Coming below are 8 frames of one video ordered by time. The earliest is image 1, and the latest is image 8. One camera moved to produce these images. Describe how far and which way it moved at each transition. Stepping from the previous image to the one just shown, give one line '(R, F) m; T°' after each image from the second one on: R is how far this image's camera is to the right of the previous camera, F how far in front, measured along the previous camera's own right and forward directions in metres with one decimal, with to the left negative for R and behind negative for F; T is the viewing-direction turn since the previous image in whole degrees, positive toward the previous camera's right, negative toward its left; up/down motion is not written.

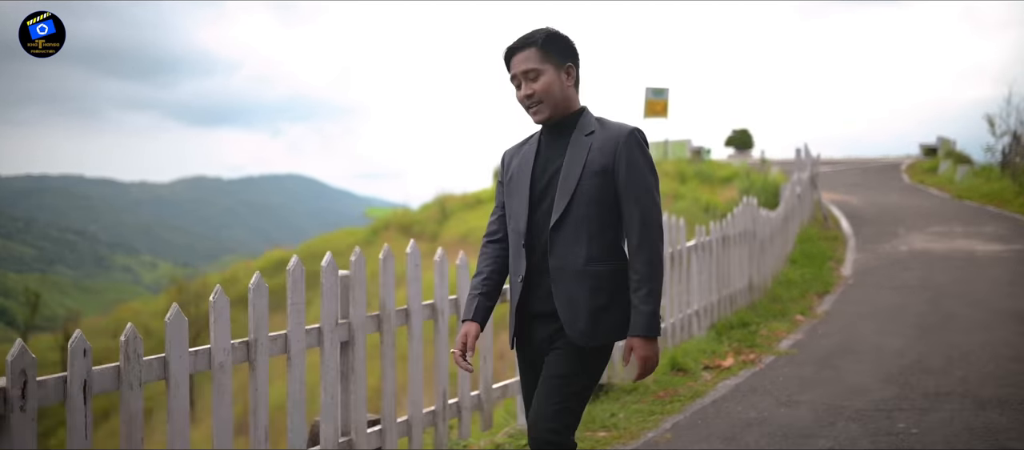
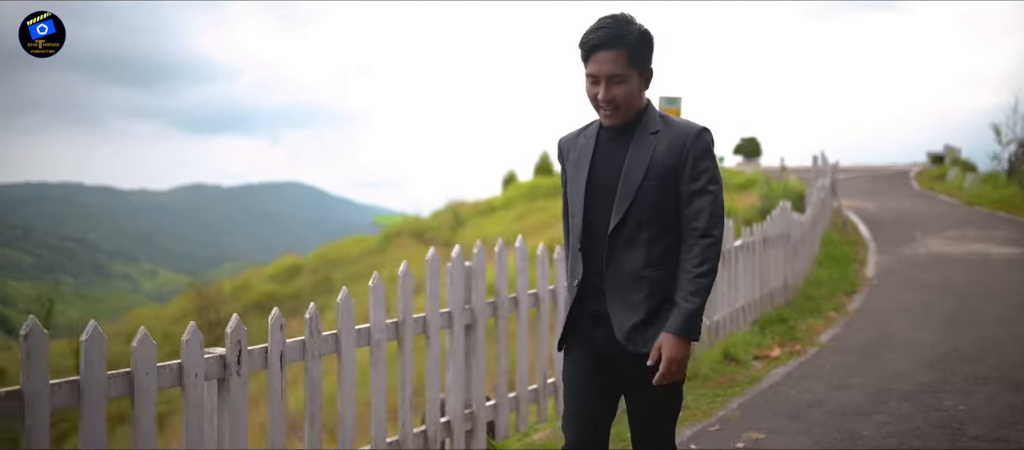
(-0.5, -0.6) m; 0°
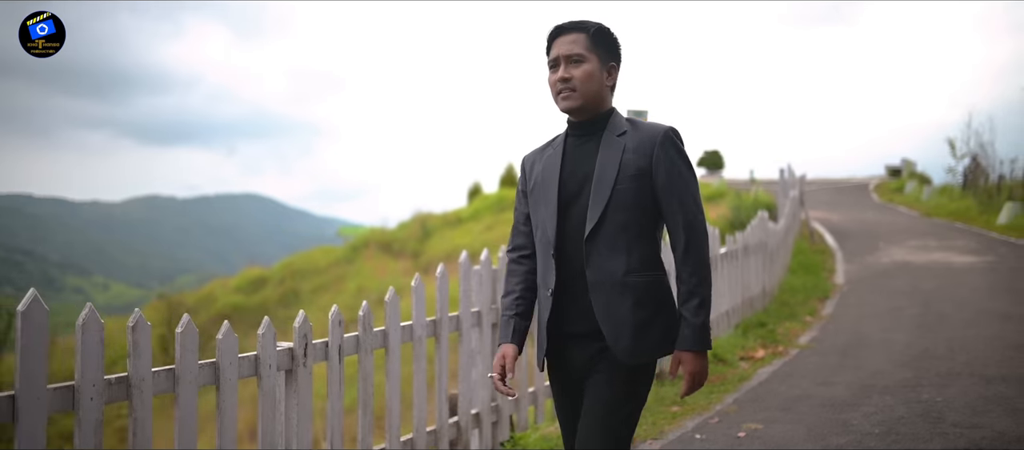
(-0.3, -0.4) m; +2°
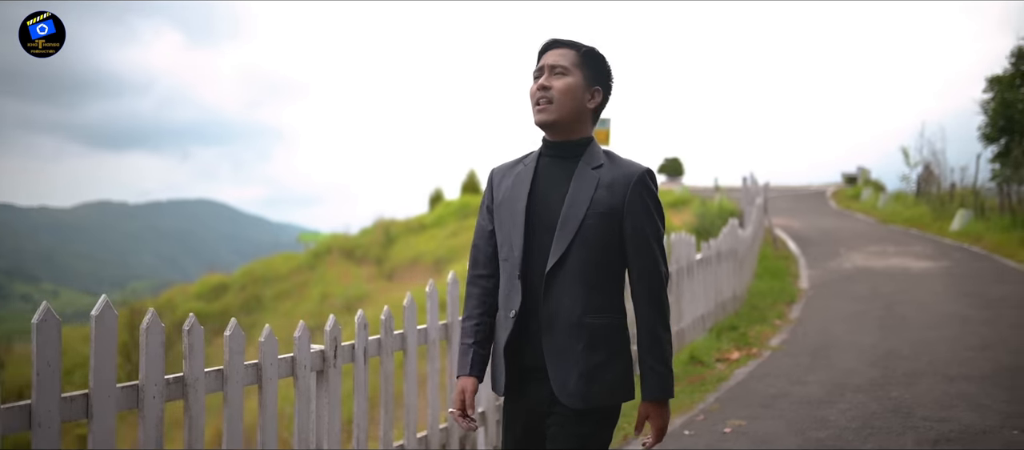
(-0.3, -0.3) m; +3°
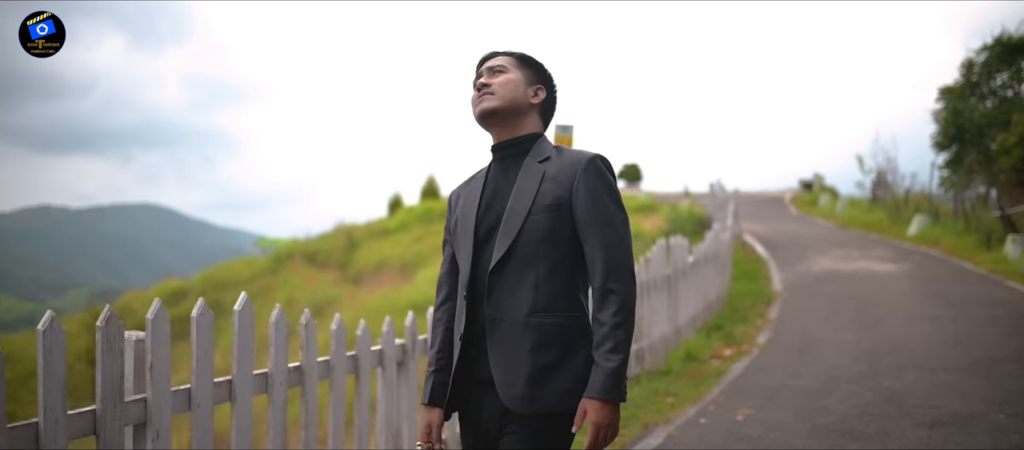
(-0.5, -0.4) m; +3°
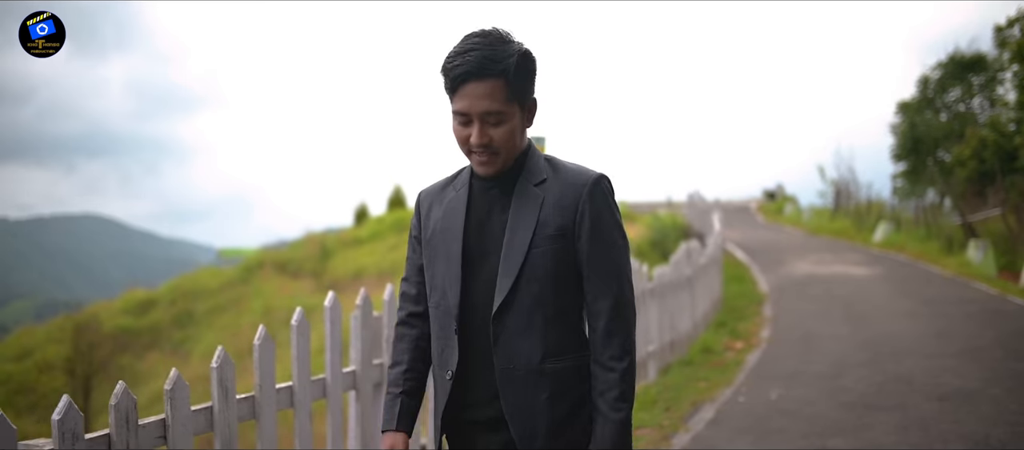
(-0.9, -0.9) m; +3°
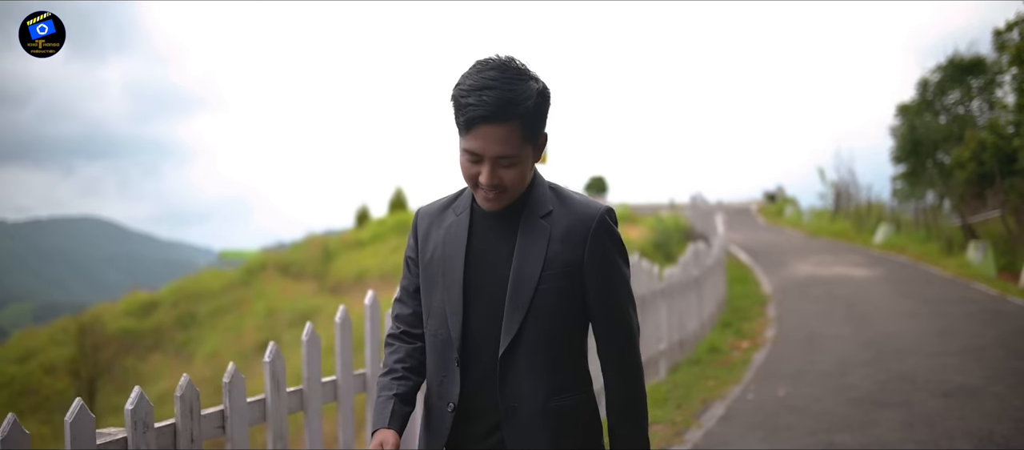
(-0.1, -0.2) m; 0°
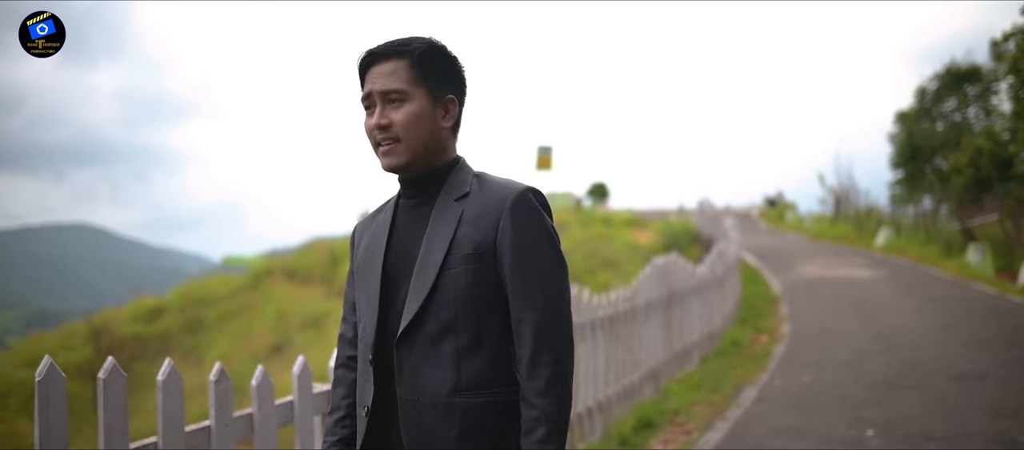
(-0.5, -0.7) m; 0°
